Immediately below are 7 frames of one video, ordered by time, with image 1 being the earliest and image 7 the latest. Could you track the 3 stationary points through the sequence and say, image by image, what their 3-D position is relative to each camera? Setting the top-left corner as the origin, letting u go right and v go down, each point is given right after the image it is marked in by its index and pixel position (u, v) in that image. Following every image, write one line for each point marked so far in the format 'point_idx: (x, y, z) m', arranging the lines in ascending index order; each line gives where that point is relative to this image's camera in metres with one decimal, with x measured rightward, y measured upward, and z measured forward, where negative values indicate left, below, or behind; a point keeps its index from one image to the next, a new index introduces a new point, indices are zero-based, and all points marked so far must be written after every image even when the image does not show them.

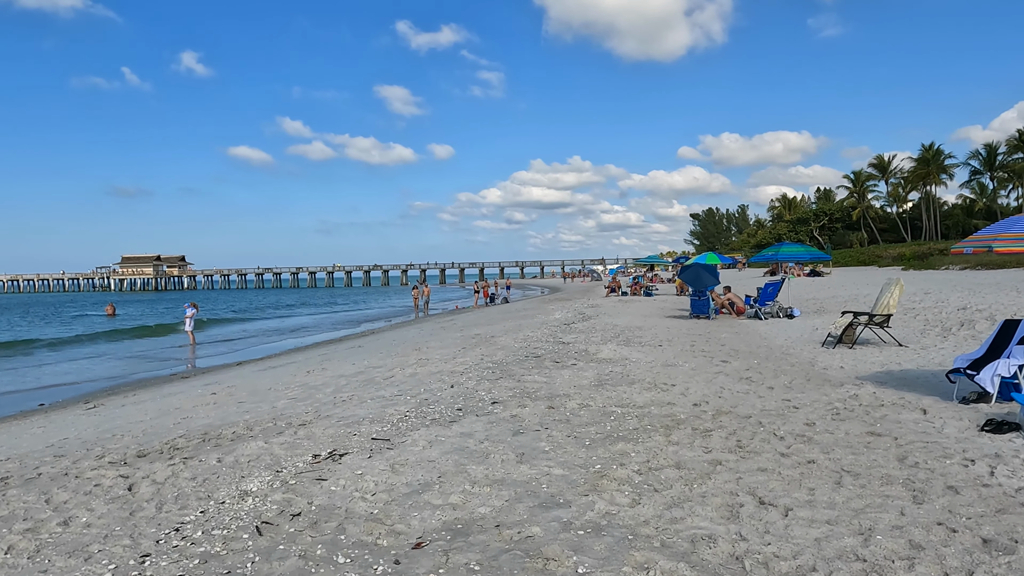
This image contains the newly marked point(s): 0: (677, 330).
0: (+3.3, -0.8, +13.0) m
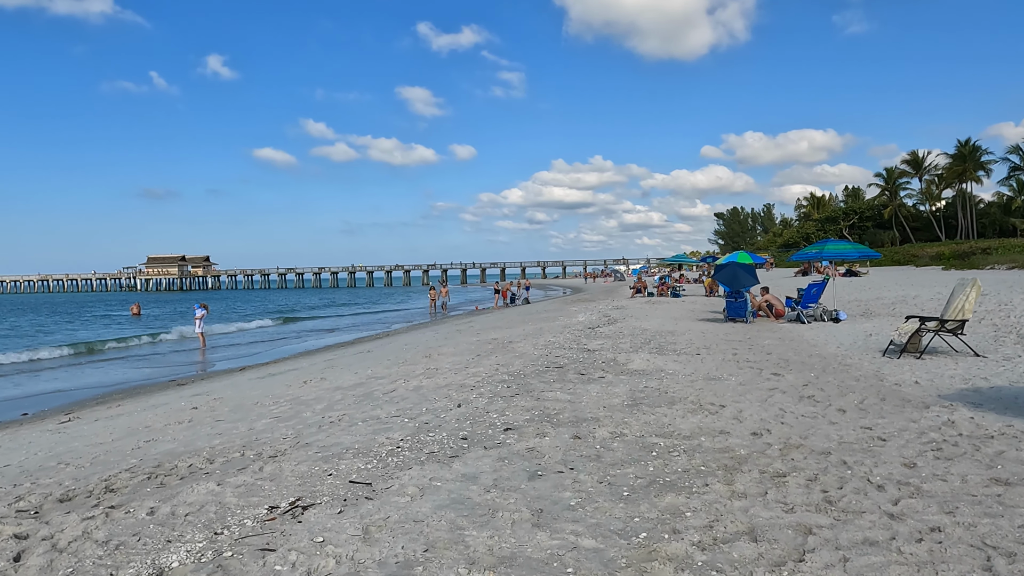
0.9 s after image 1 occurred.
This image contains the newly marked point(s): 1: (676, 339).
0: (+3.6, -0.9, +11.8) m
1: (+2.8, -0.9, +11.3) m
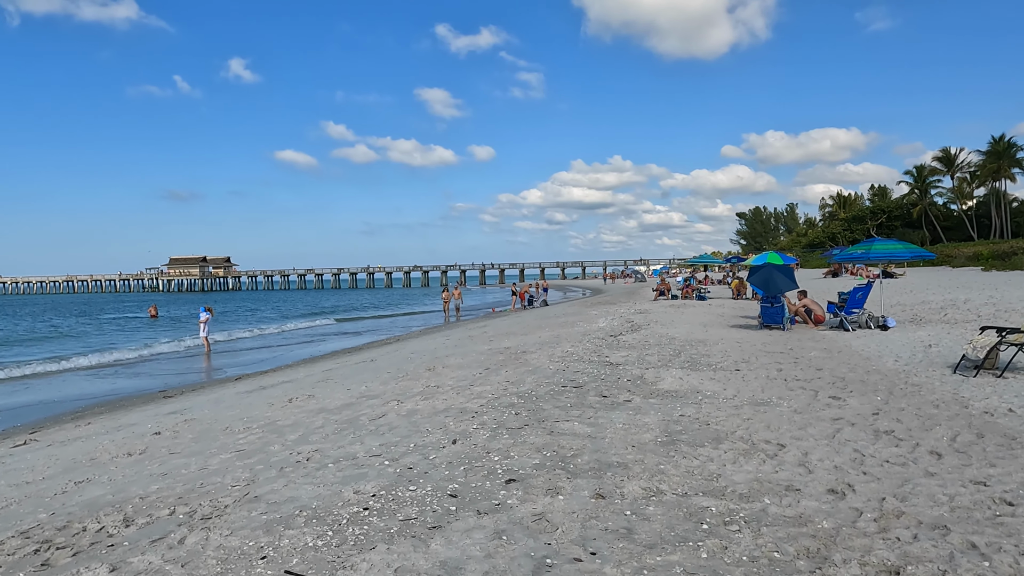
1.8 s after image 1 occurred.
0: (+3.8, -0.9, +10.6) m
1: (+3.0, -1.0, +10.1) m
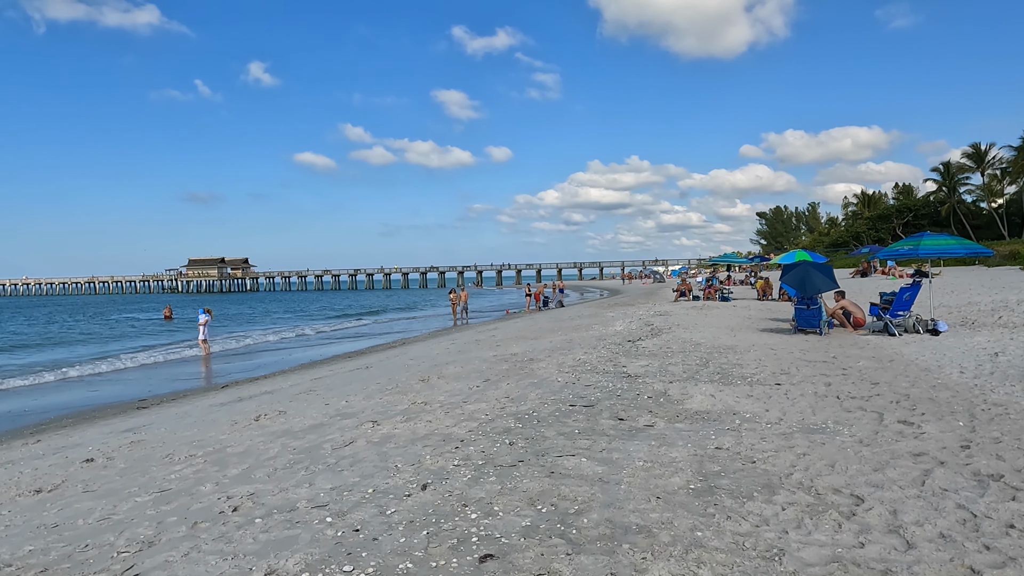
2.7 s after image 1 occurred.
0: (+3.9, -0.9, +9.3) m
1: (+3.1, -1.0, +8.9) m
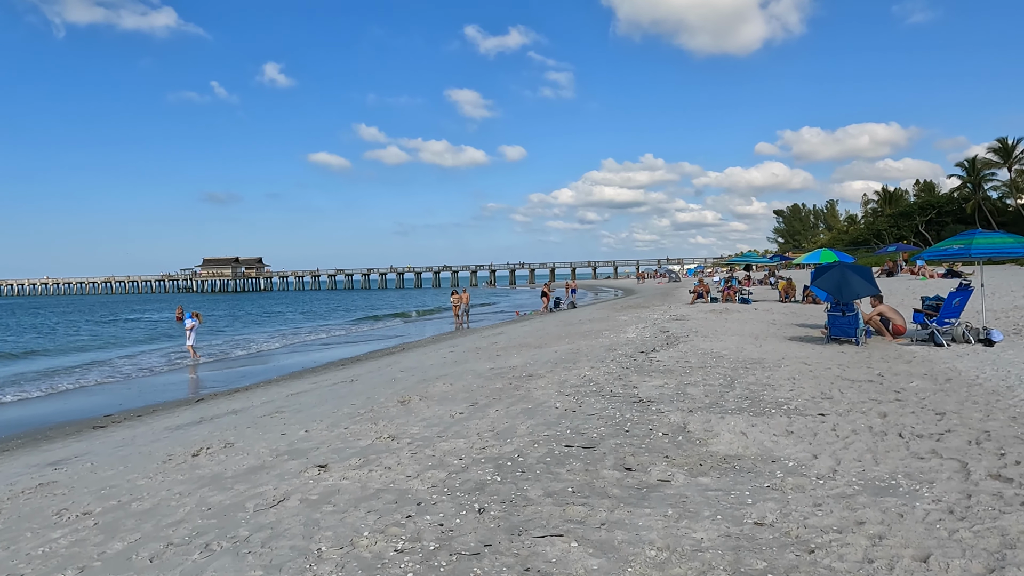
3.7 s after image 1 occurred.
0: (+3.8, -1.0, +8.1) m
1: (+3.0, -1.0, +7.6) m
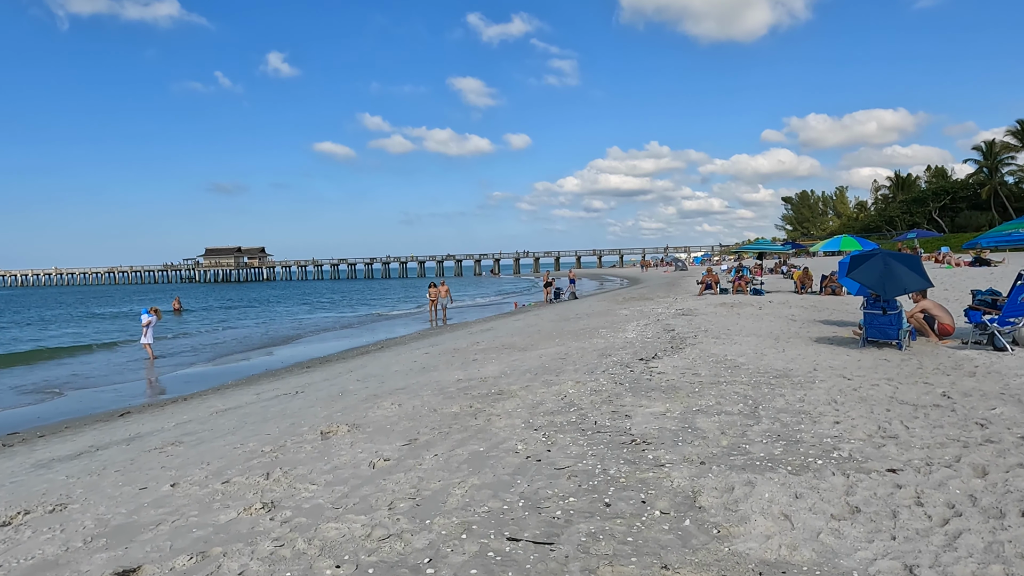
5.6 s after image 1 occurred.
0: (+3.5, -1.0, +6.3) m
1: (+2.6, -1.0, +5.8) m
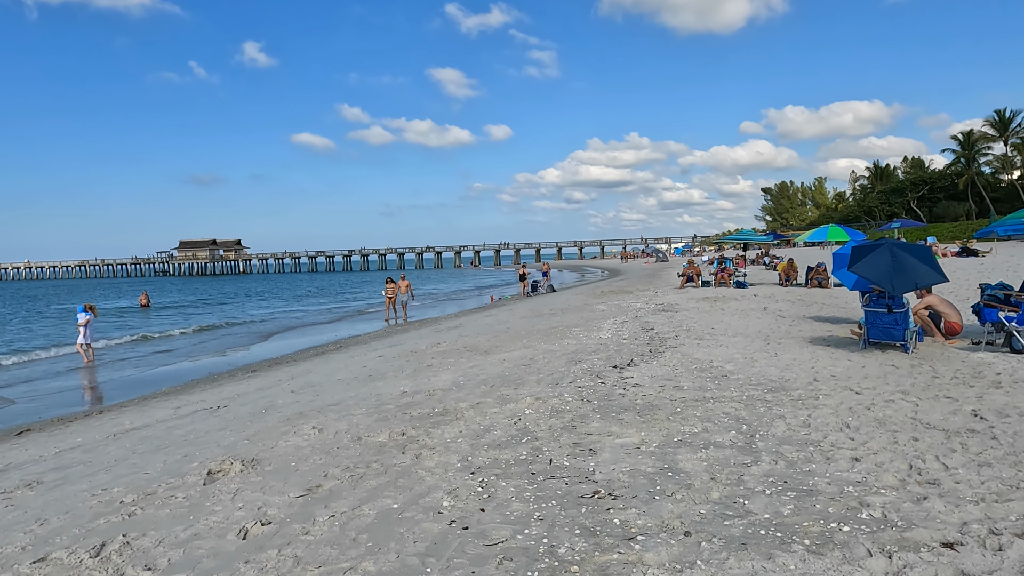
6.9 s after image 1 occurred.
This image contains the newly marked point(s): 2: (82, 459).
0: (+3.0, -1.0, +5.2) m
1: (+2.2, -1.0, +4.7) m
2: (-3.9, -1.5, +6.0) m
